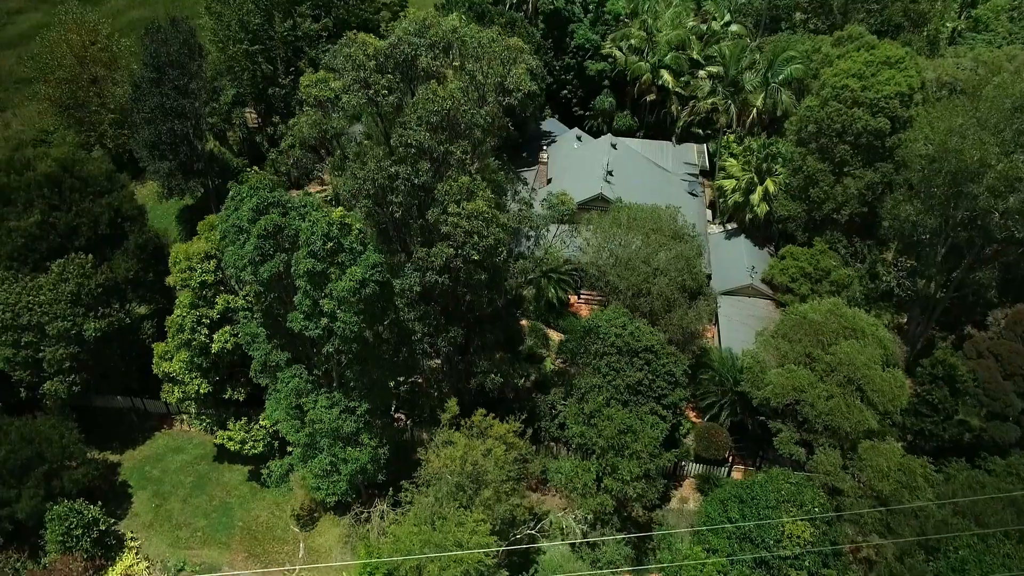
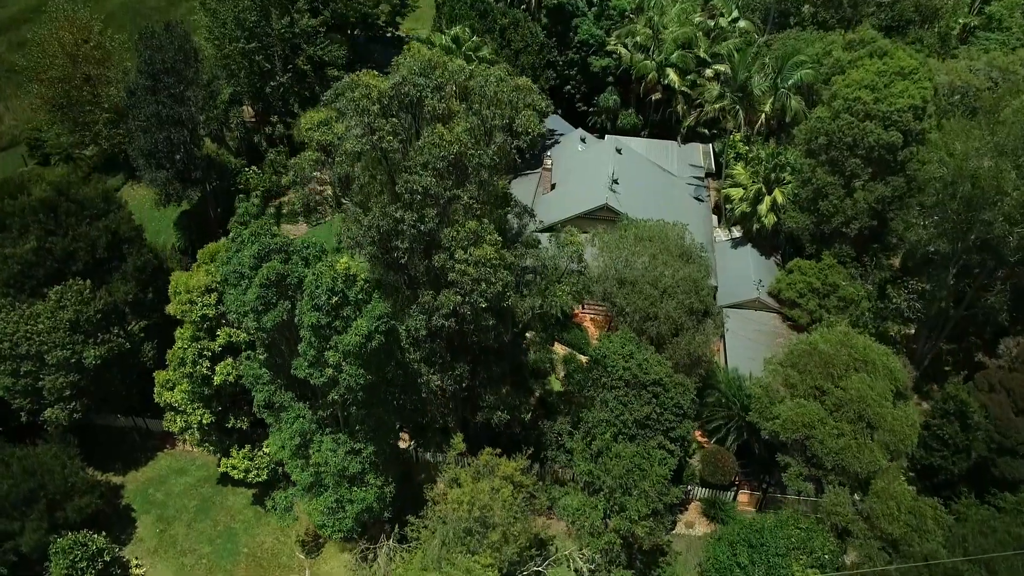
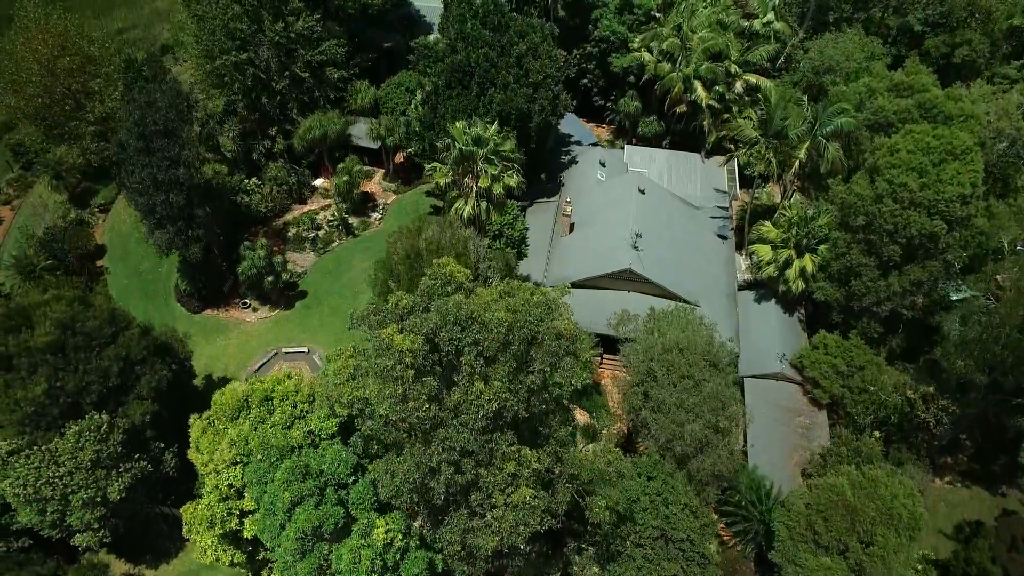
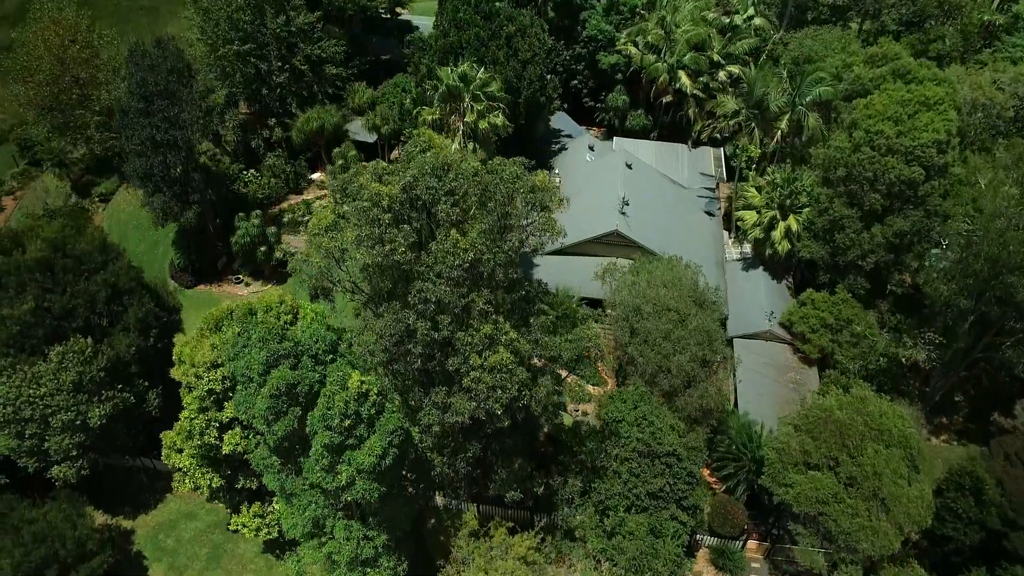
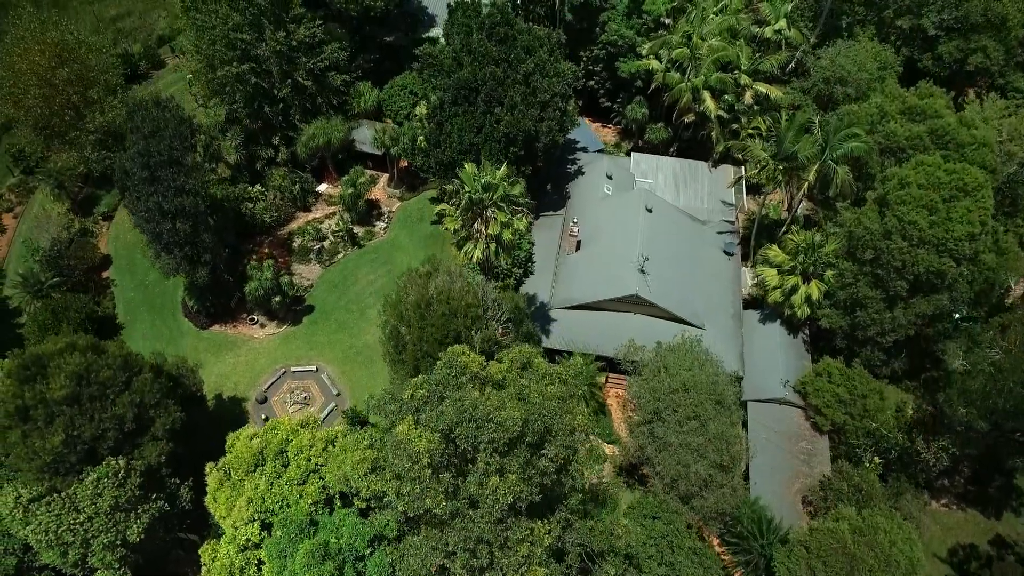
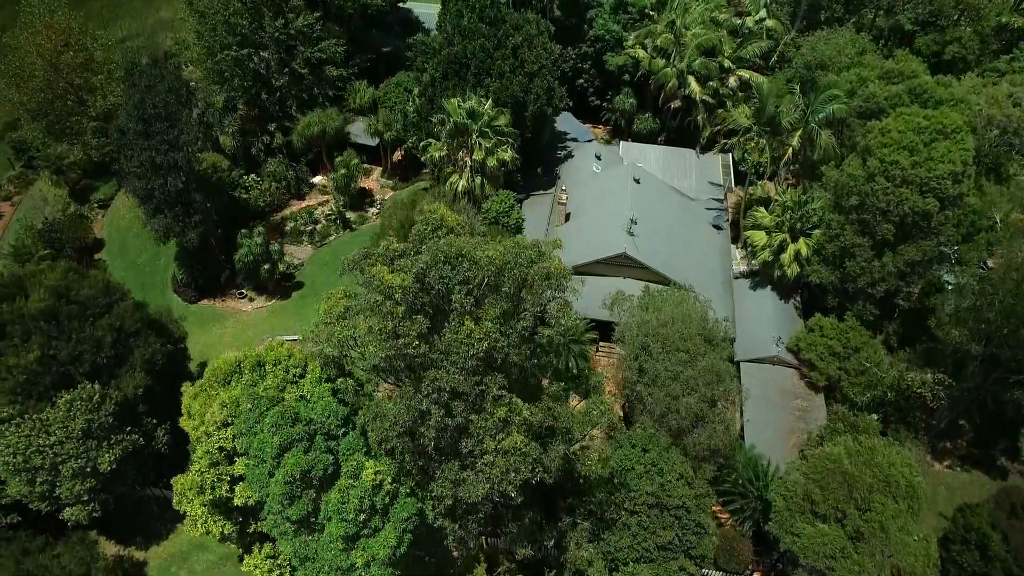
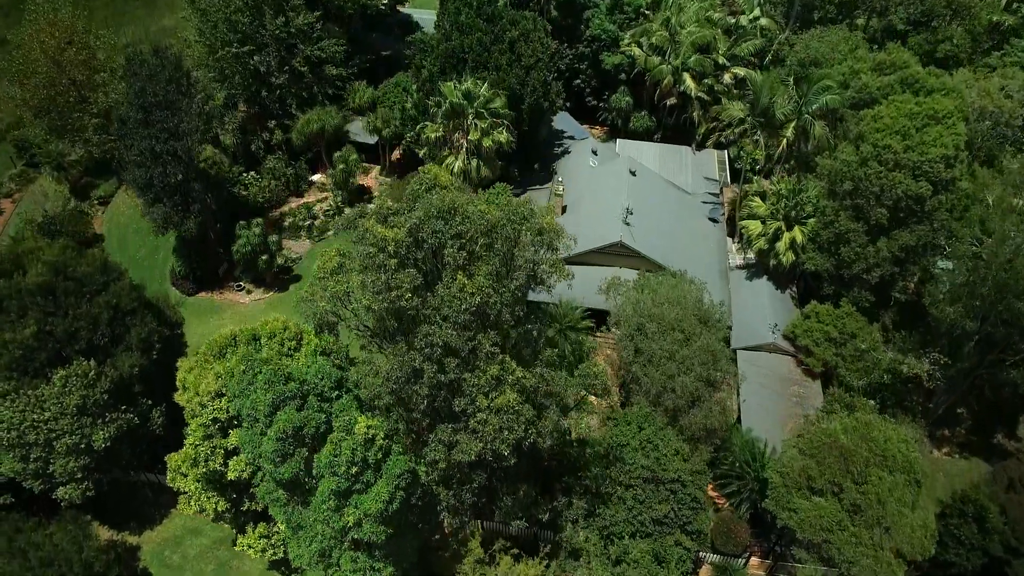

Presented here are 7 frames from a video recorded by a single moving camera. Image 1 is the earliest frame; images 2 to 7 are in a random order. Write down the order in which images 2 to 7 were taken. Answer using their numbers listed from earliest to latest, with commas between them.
2, 4, 7, 6, 3, 5
